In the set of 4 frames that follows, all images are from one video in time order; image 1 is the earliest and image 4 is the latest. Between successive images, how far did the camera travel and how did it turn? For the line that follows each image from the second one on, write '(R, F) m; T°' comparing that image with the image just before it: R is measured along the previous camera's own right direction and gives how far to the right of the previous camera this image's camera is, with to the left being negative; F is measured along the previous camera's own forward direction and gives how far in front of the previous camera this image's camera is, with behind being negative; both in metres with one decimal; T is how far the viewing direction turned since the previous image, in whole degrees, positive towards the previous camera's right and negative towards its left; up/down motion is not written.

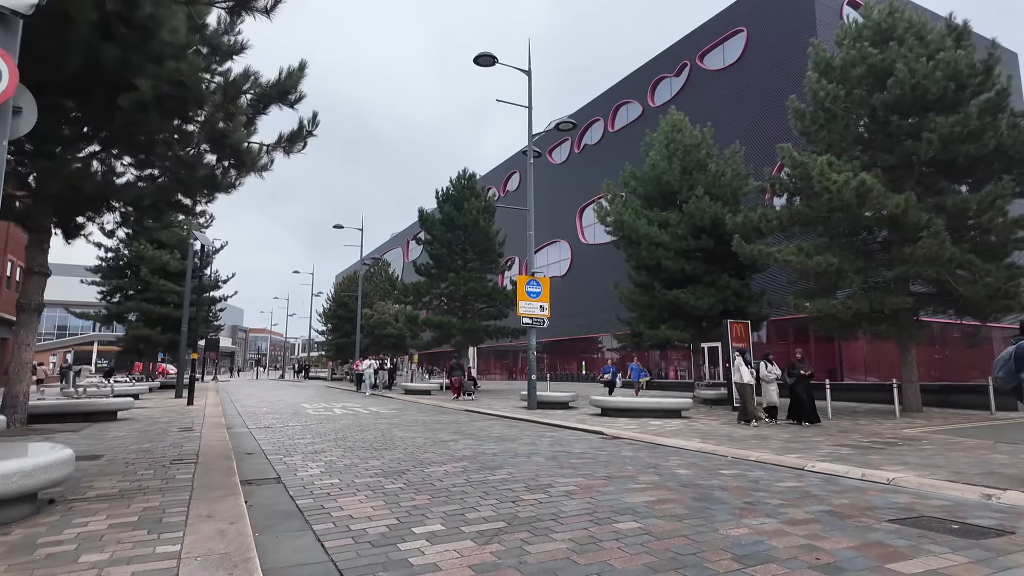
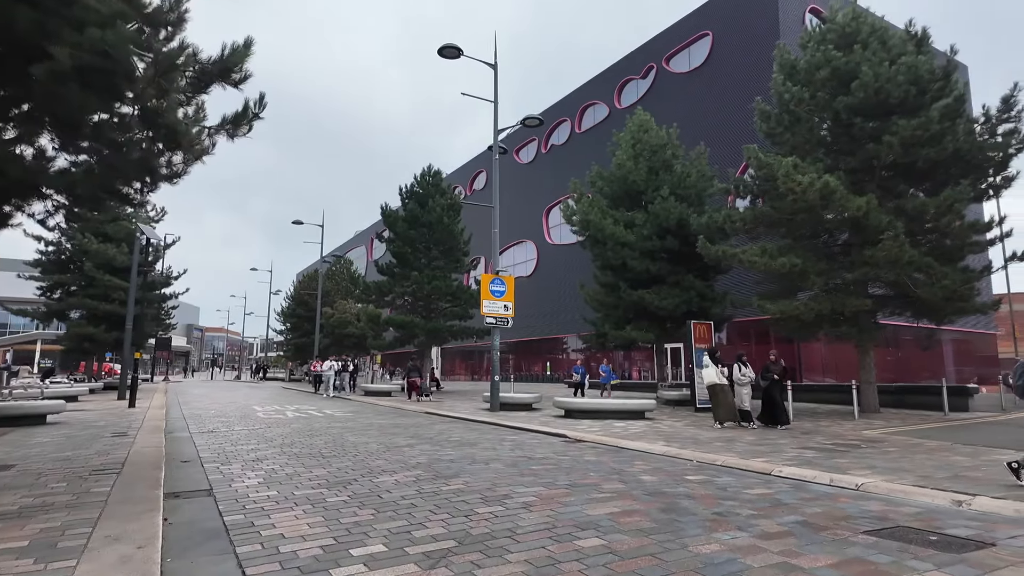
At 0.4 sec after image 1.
(+0.1, +0.4) m; +3°
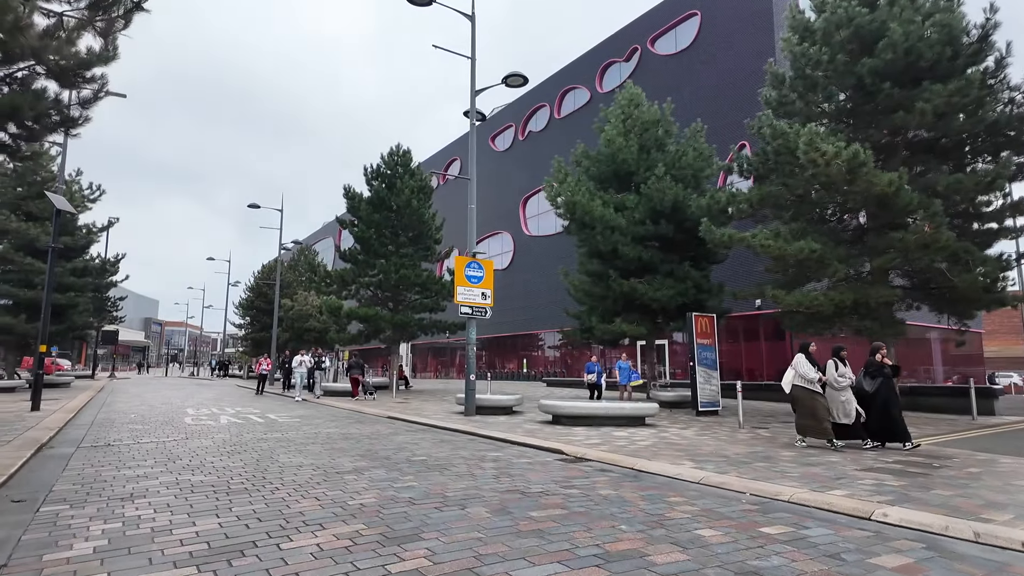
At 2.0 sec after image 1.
(-0.2, +2.3) m; +3°
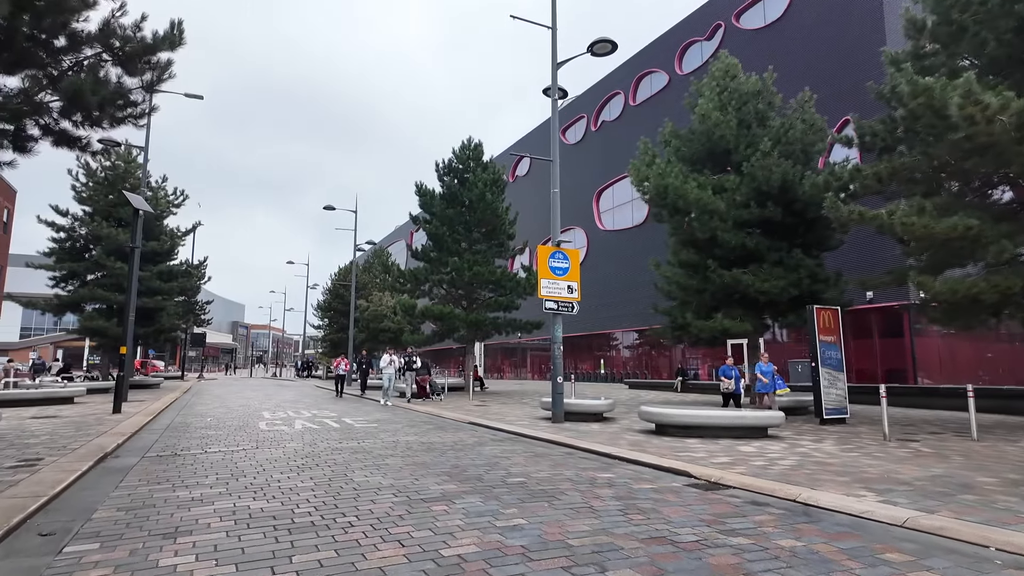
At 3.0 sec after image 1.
(-0.5, +1.4) m; -7°
